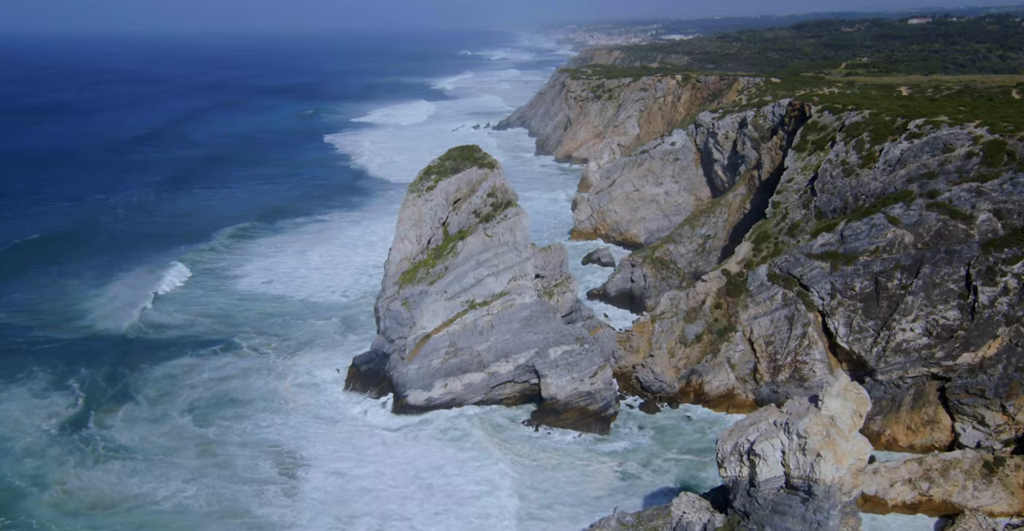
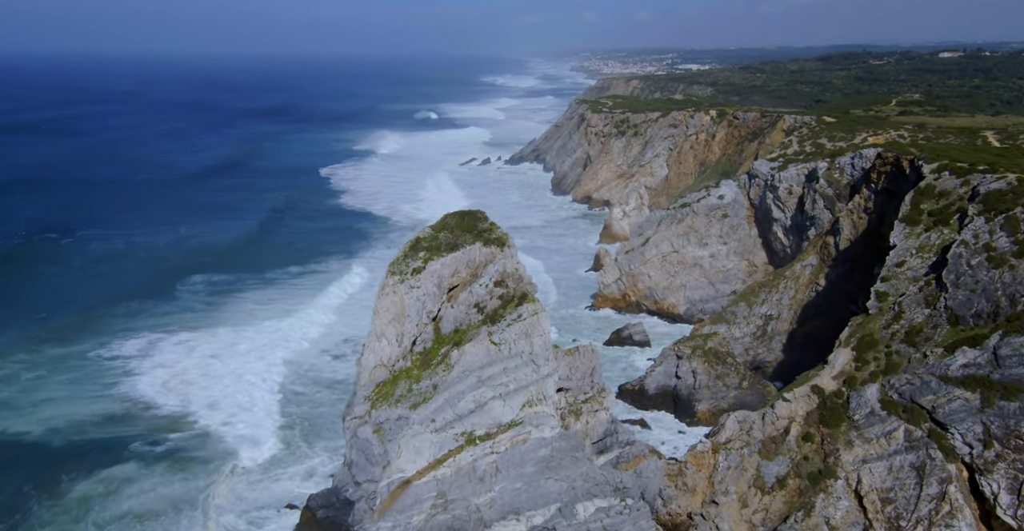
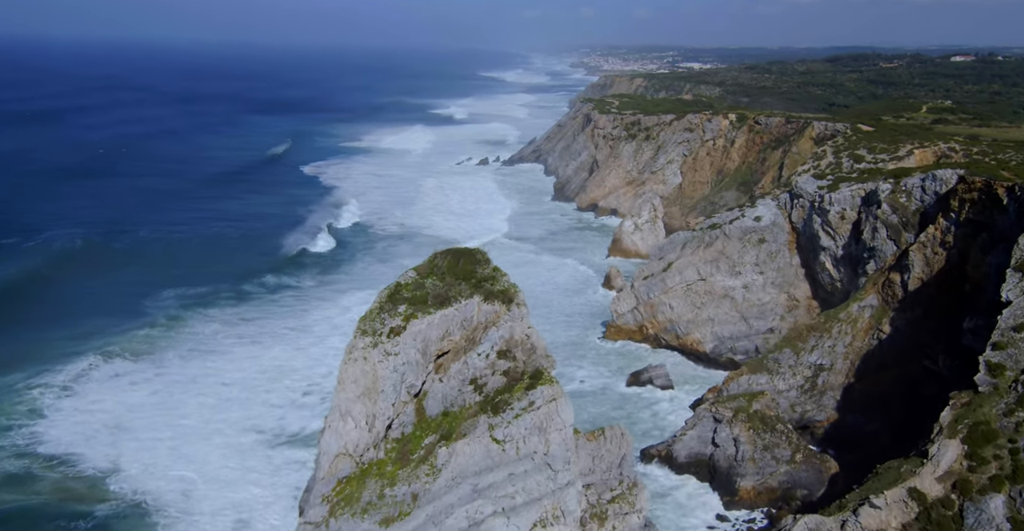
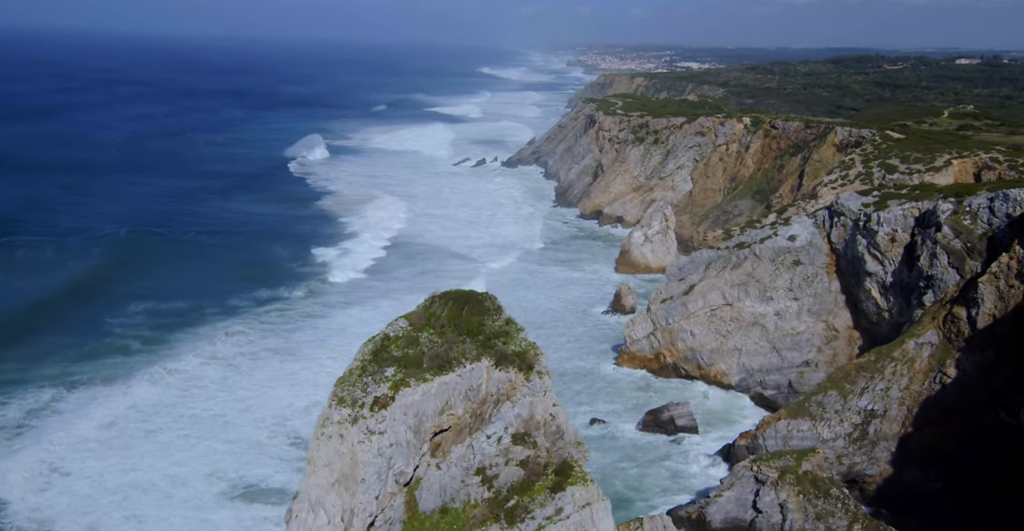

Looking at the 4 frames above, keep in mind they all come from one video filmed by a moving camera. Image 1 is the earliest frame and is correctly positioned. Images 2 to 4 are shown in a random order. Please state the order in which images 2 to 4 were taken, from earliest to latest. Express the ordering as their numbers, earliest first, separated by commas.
2, 3, 4
